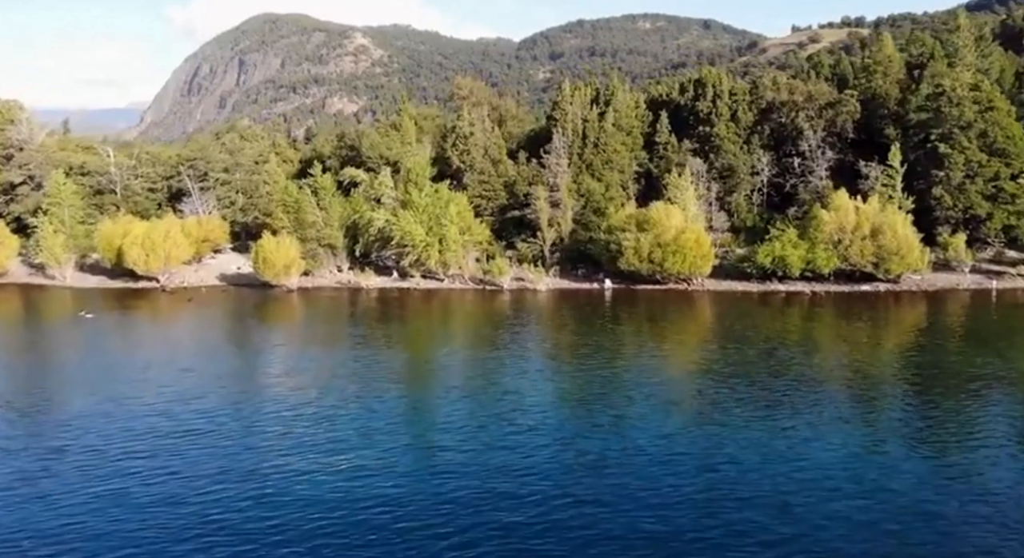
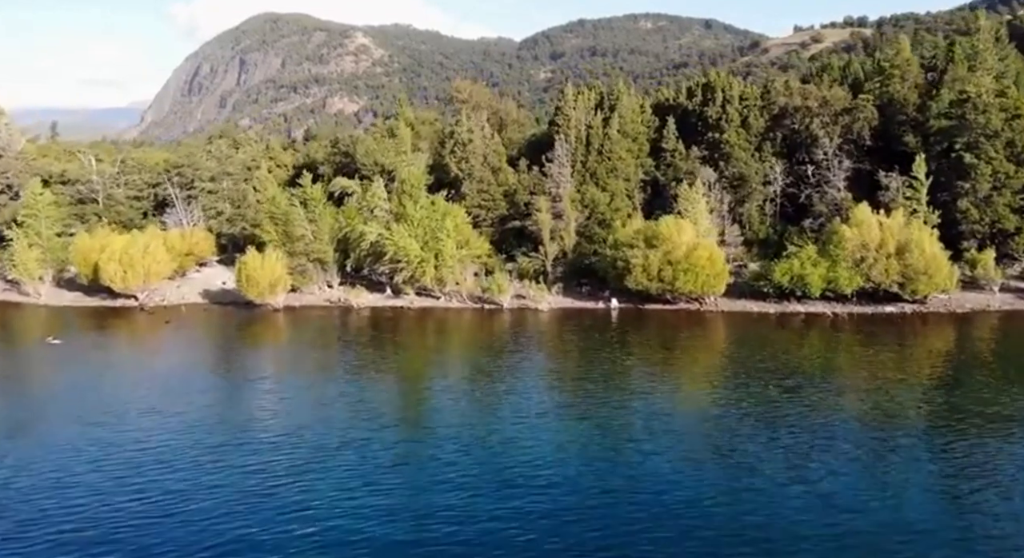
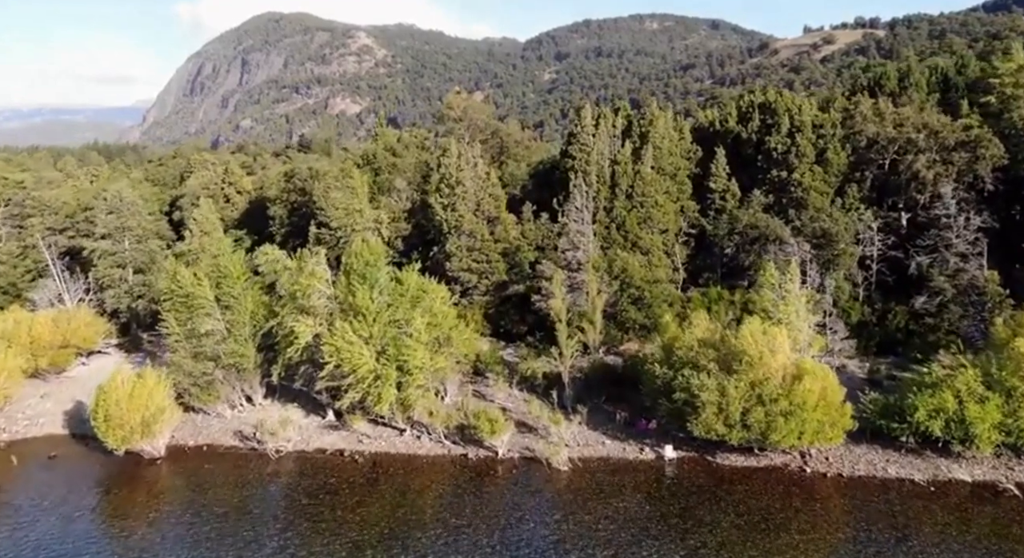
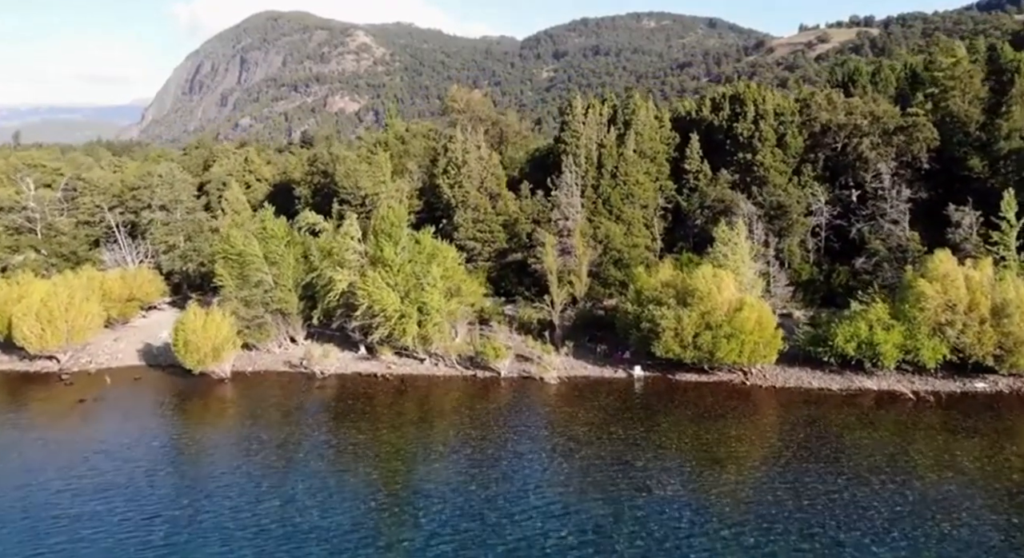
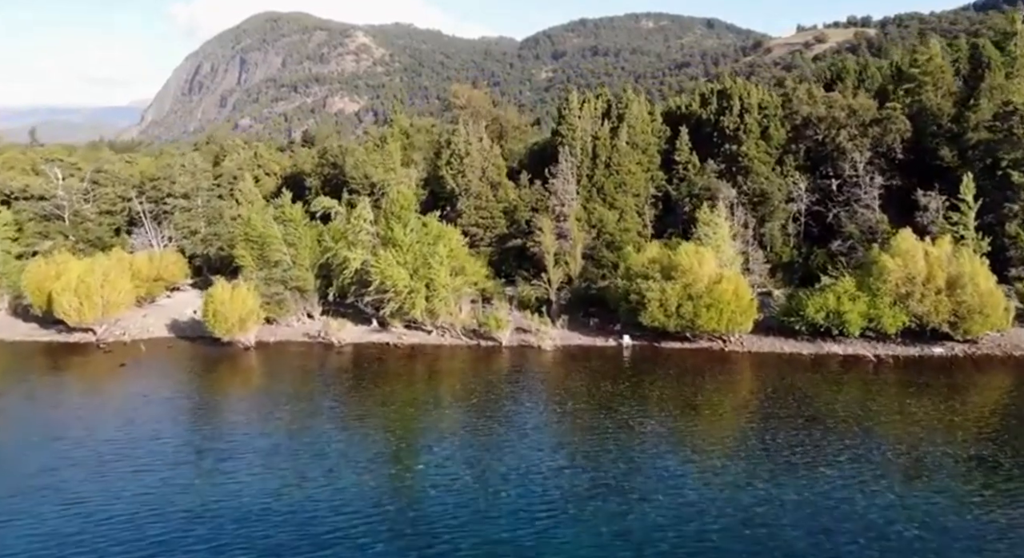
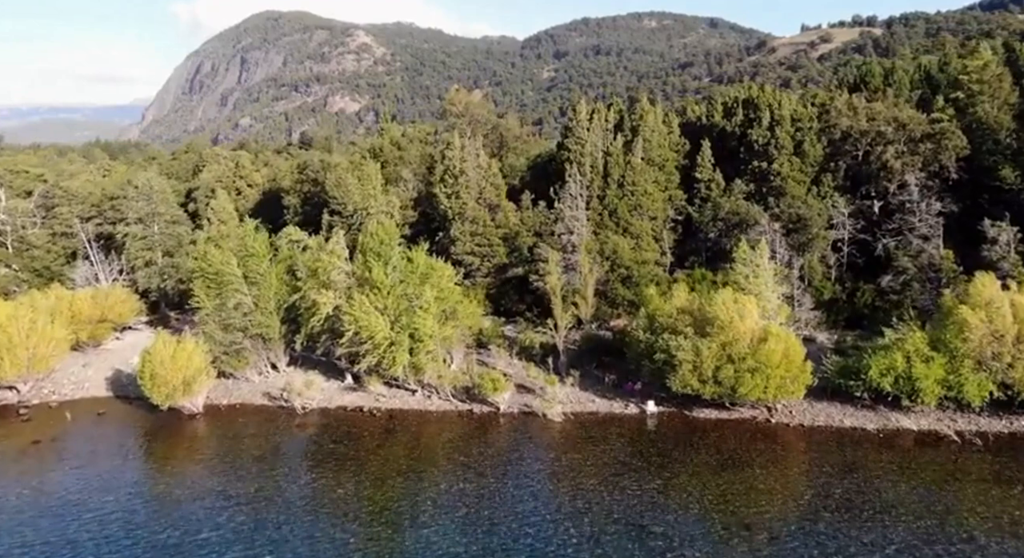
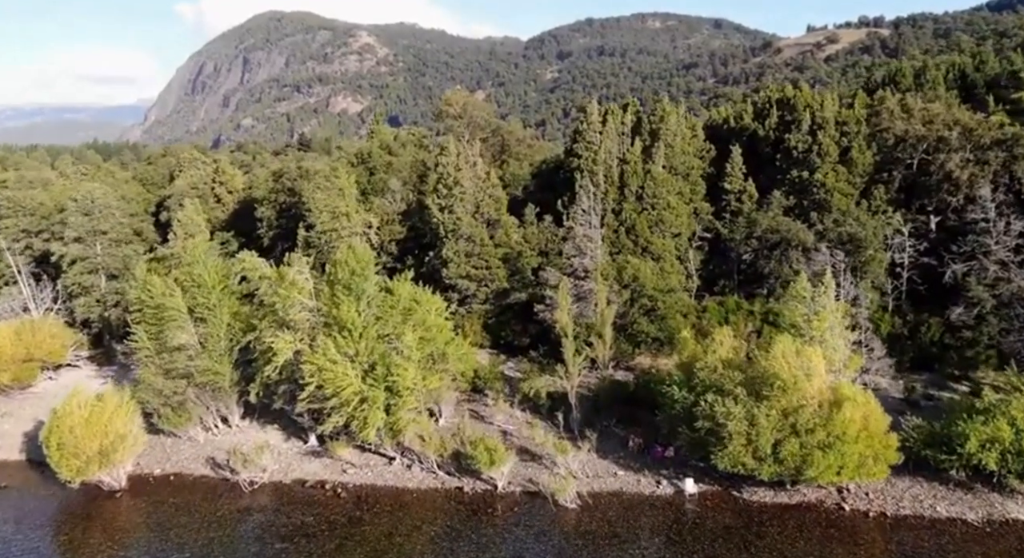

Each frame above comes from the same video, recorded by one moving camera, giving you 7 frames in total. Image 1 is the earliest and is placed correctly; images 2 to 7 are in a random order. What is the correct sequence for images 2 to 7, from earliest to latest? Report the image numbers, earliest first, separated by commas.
2, 5, 4, 6, 3, 7
